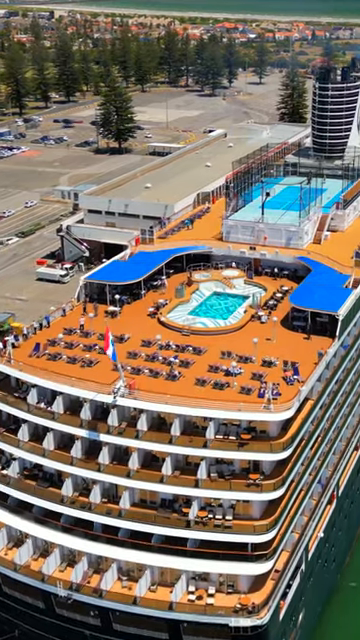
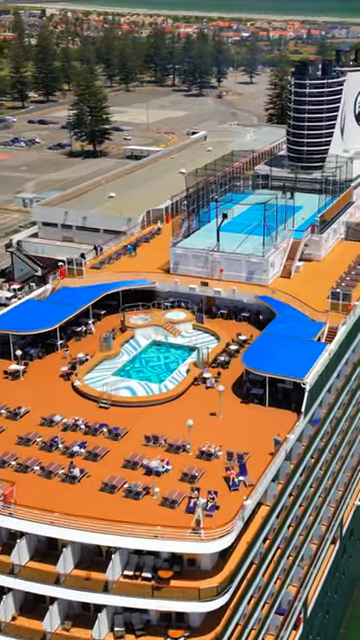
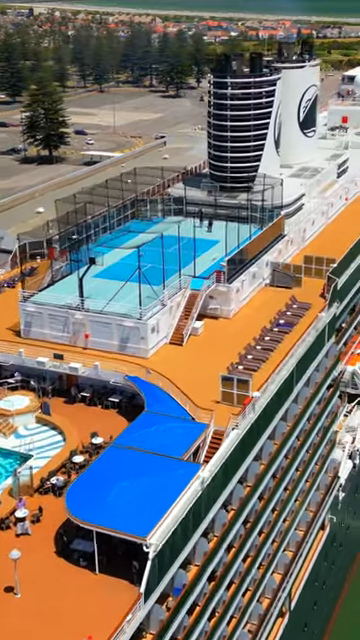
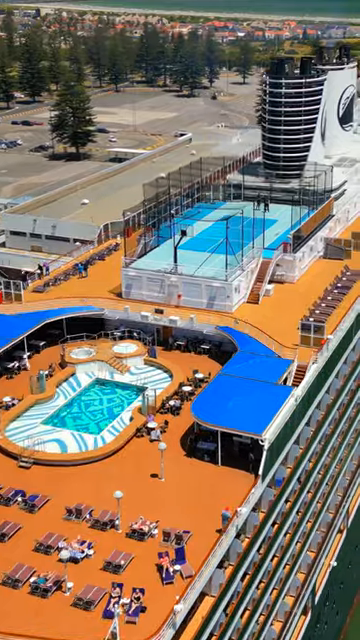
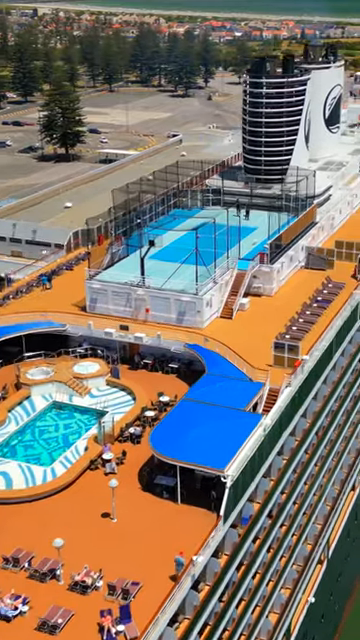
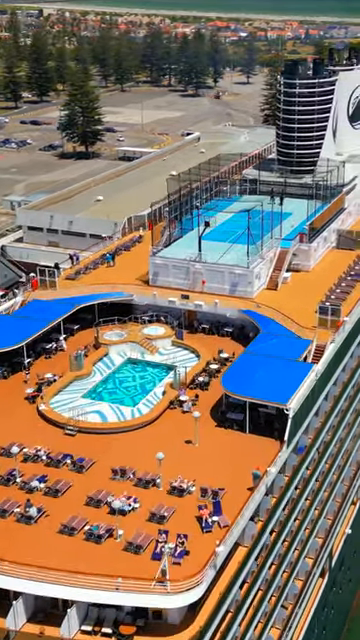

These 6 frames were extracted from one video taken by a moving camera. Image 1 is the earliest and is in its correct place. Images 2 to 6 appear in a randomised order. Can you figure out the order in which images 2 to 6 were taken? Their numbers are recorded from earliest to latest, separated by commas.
2, 6, 4, 5, 3
